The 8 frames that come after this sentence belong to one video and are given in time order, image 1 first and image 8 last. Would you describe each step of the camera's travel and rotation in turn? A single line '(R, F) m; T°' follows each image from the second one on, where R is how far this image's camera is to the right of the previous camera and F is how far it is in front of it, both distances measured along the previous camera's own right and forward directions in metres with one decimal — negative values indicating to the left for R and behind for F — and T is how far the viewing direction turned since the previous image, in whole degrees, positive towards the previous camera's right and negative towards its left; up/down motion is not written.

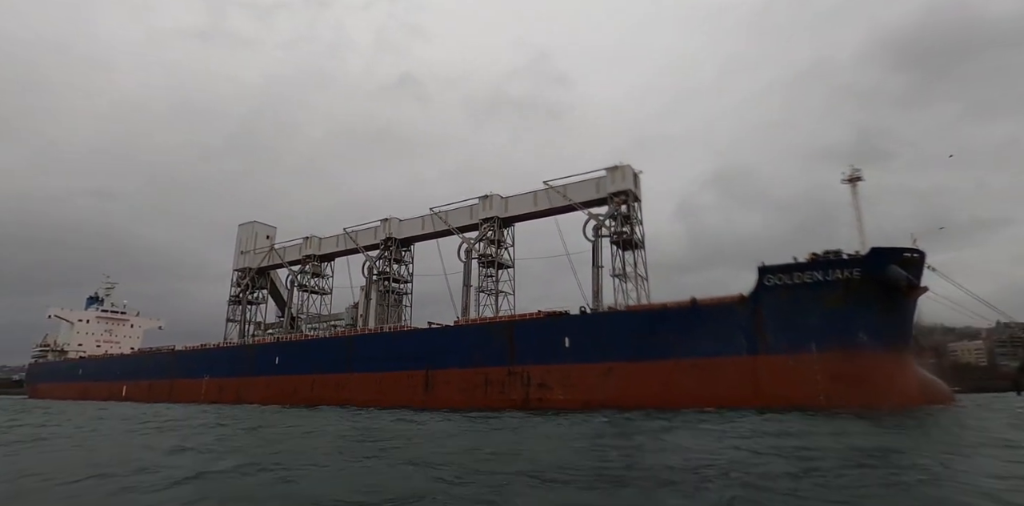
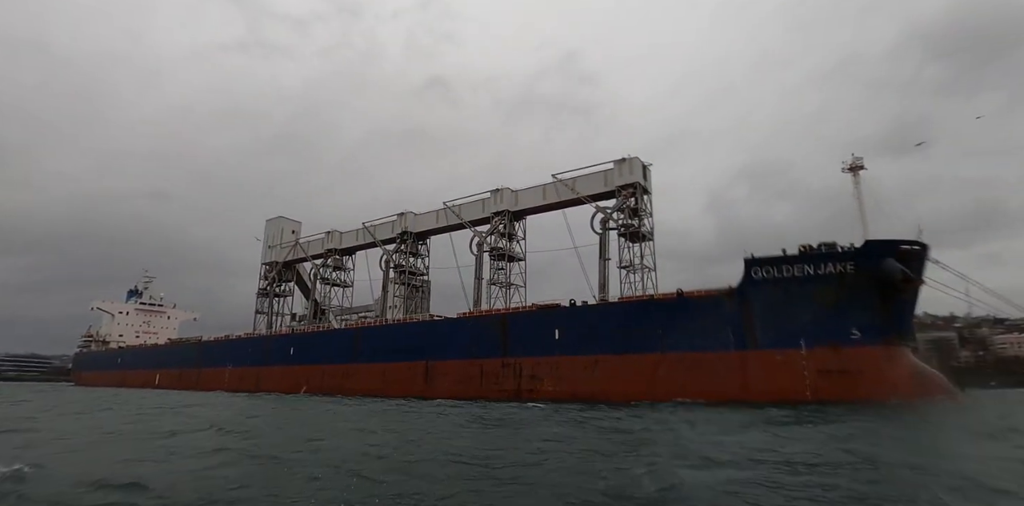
(+1.3, -0.2) m; -4°
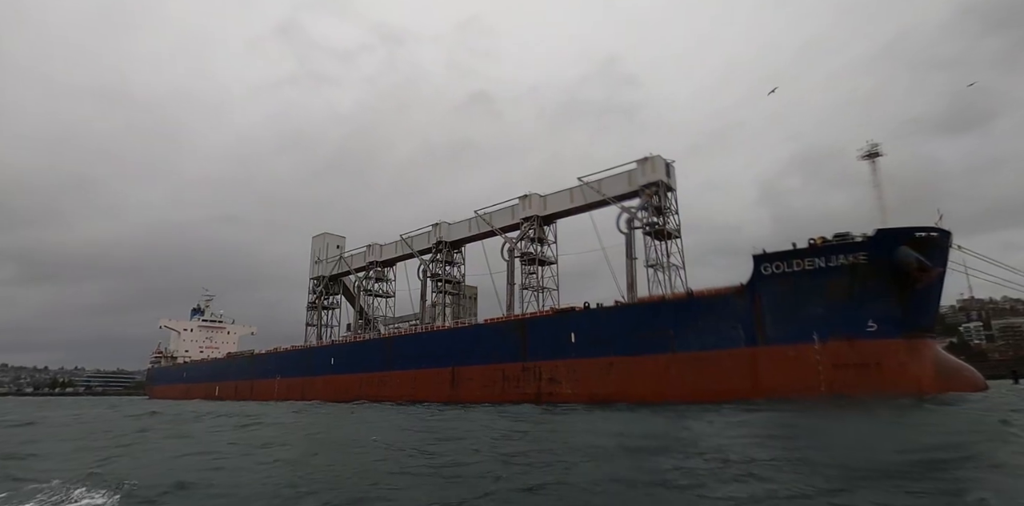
(+1.1, -0.4) m; -5°
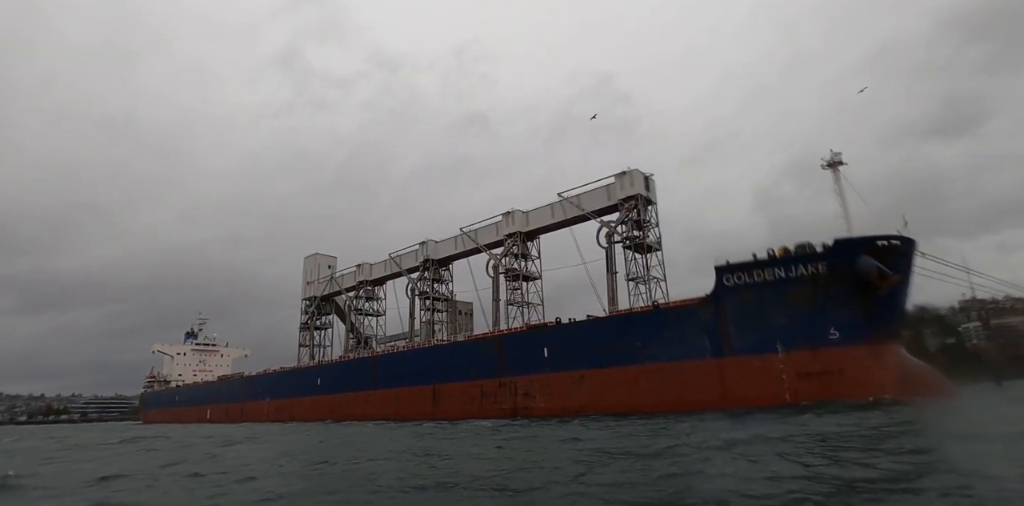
(+0.8, -0.3) m; 0°
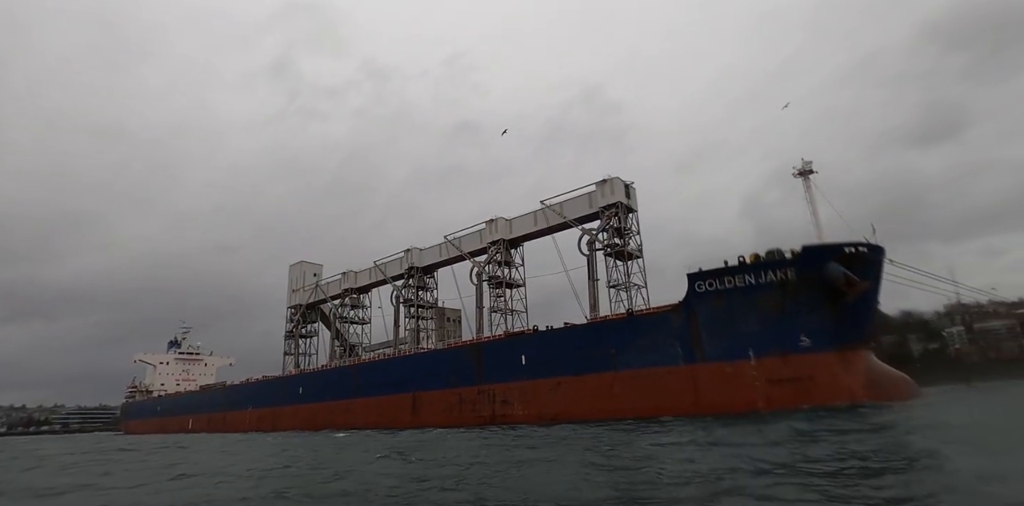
(+0.4, -0.1) m; +1°
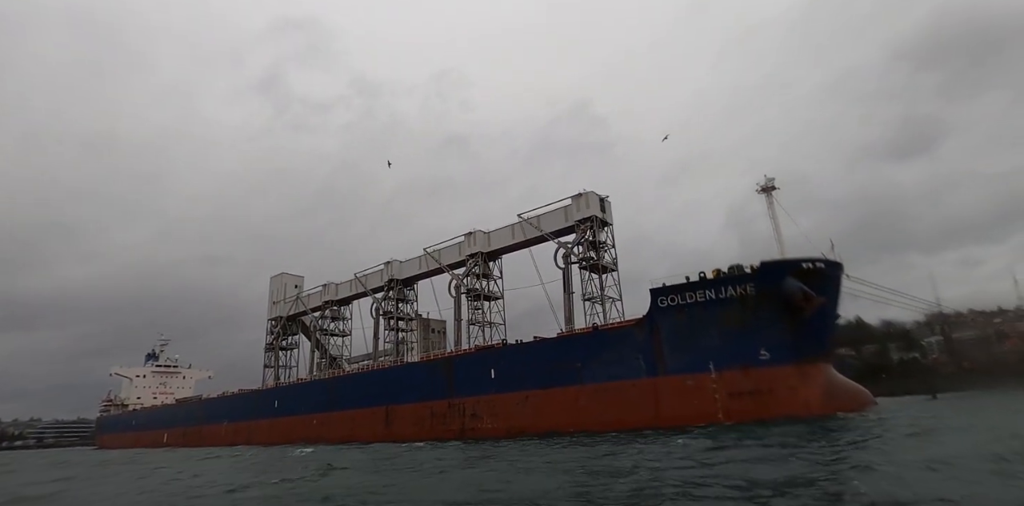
(+0.6, -0.2) m; +1°
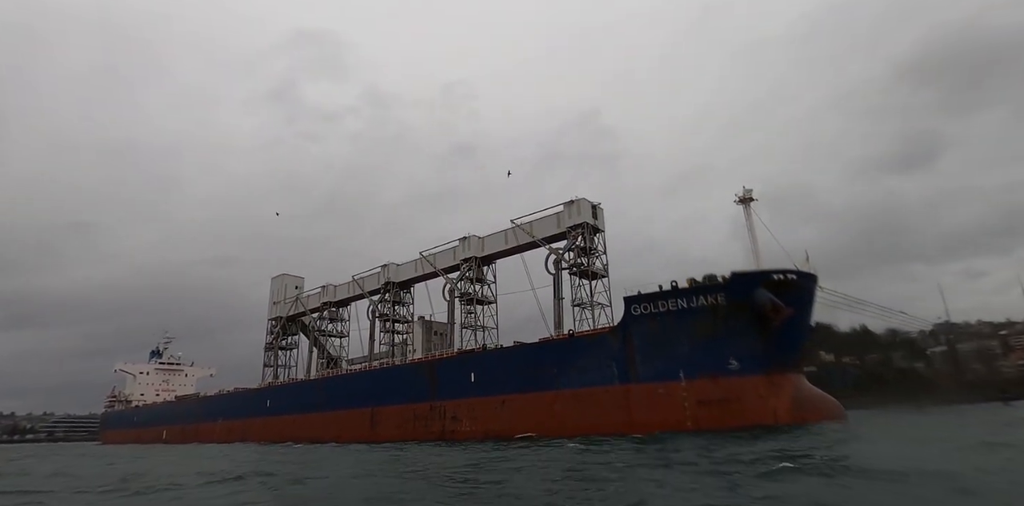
(+0.8, -0.4) m; -1°
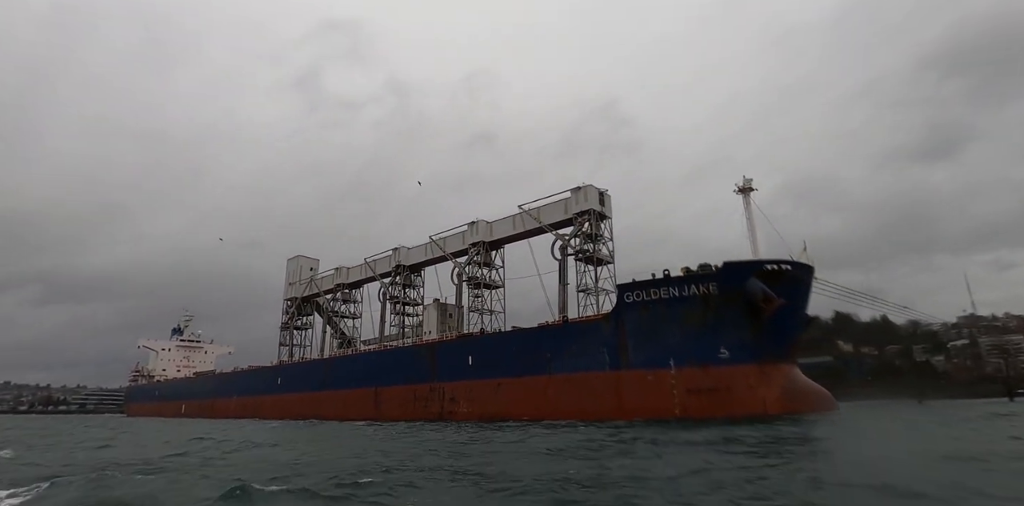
(+0.6, -0.2) m; -2°
